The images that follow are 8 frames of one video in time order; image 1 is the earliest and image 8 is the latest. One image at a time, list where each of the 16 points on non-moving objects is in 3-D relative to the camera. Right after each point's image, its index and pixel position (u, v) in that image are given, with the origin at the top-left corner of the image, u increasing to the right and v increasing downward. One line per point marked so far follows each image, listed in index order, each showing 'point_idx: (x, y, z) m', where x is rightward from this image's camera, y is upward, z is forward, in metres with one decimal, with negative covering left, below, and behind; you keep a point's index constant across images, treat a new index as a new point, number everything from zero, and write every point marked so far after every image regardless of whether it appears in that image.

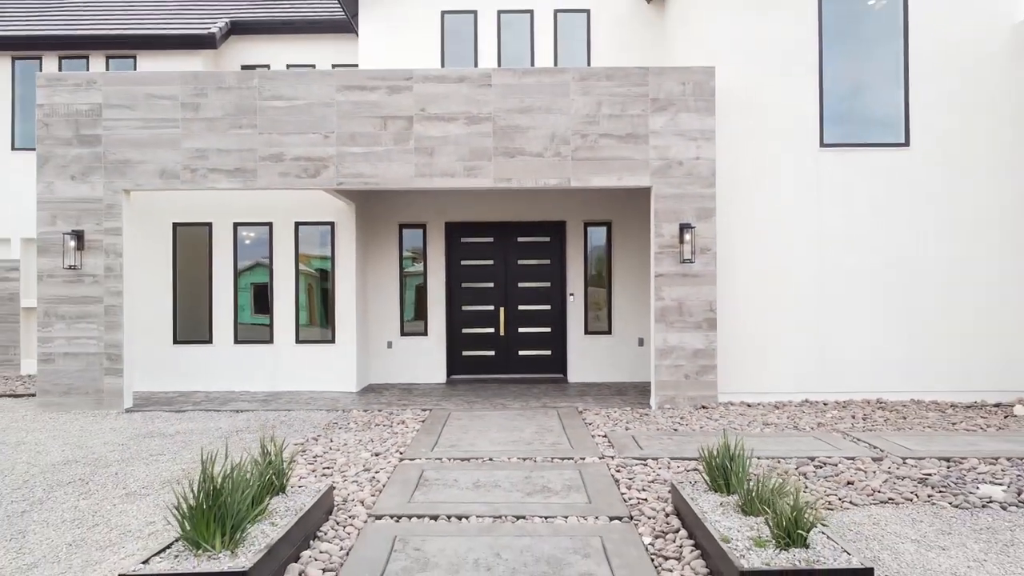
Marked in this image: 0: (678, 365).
0: (+1.2, -0.6, +7.1) m
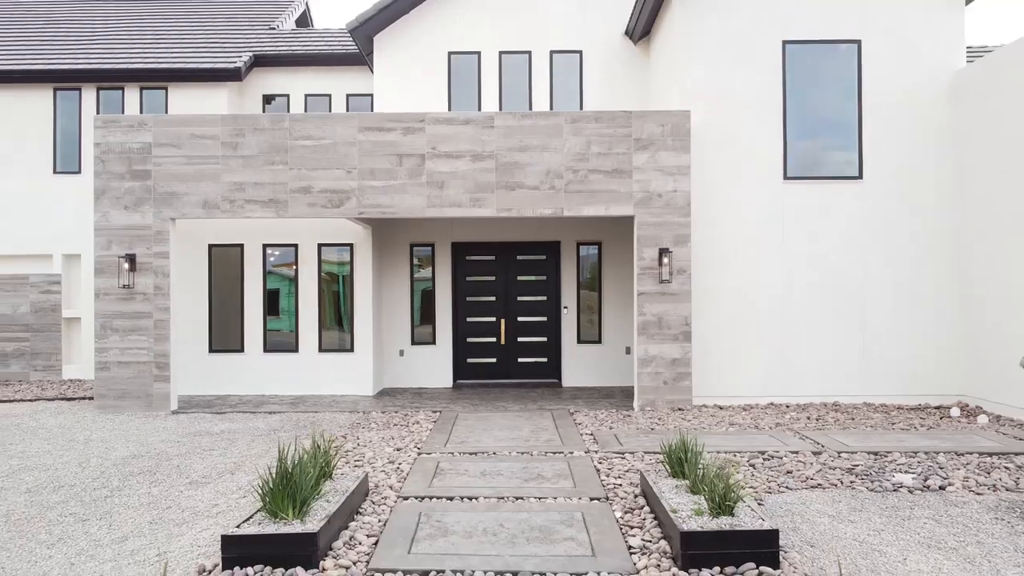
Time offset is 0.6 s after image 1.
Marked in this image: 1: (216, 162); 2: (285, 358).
0: (+1.2, -0.7, +8.1) m
1: (-2.6, +1.1, +8.2) m
2: (-2.2, -0.7, +9.3) m
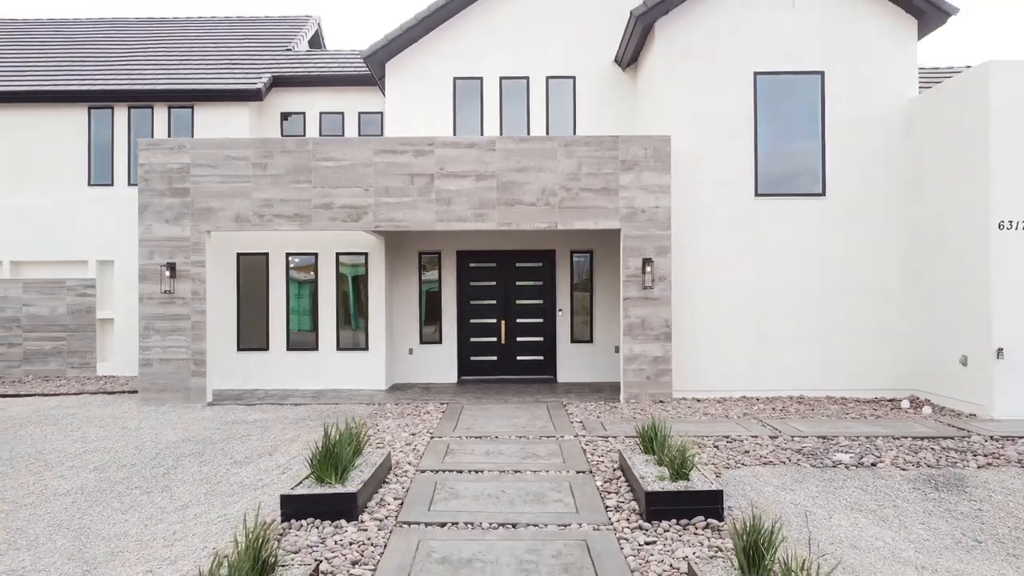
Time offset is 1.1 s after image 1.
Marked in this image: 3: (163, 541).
0: (+1.2, -0.8, +9.1) m
1: (-2.6, +1.0, +9.2) m
2: (-2.2, -0.7, +10.3) m
3: (-1.9, -1.4, +5.3) m
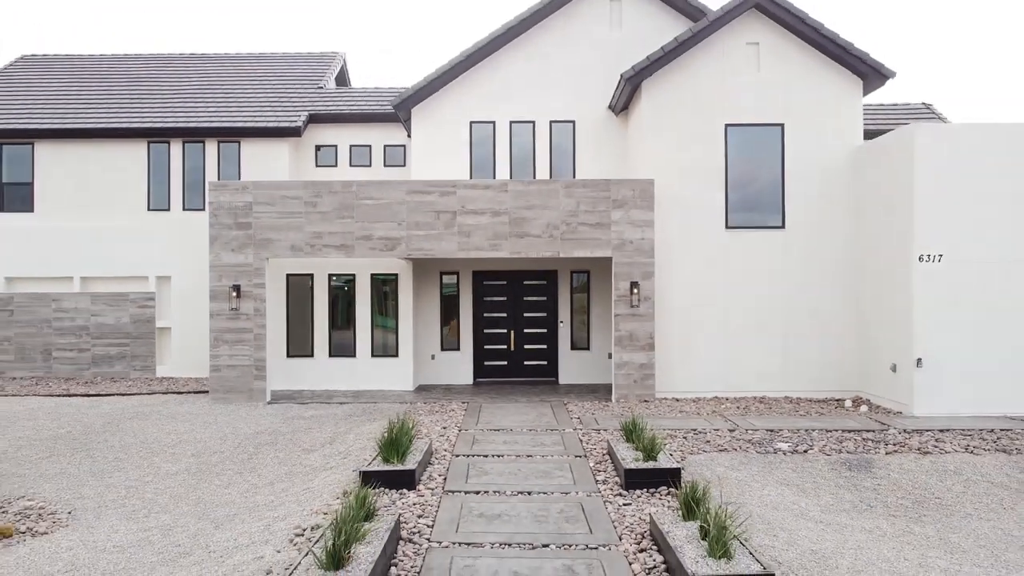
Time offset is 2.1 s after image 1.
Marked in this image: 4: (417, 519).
0: (+1.3, -1.0, +10.9) m
1: (-2.4, +0.8, +11.0) m
2: (-2.1, -0.9, +12.1) m
3: (-1.8, -1.6, +7.1) m
4: (-0.6, -1.4, +5.9) m
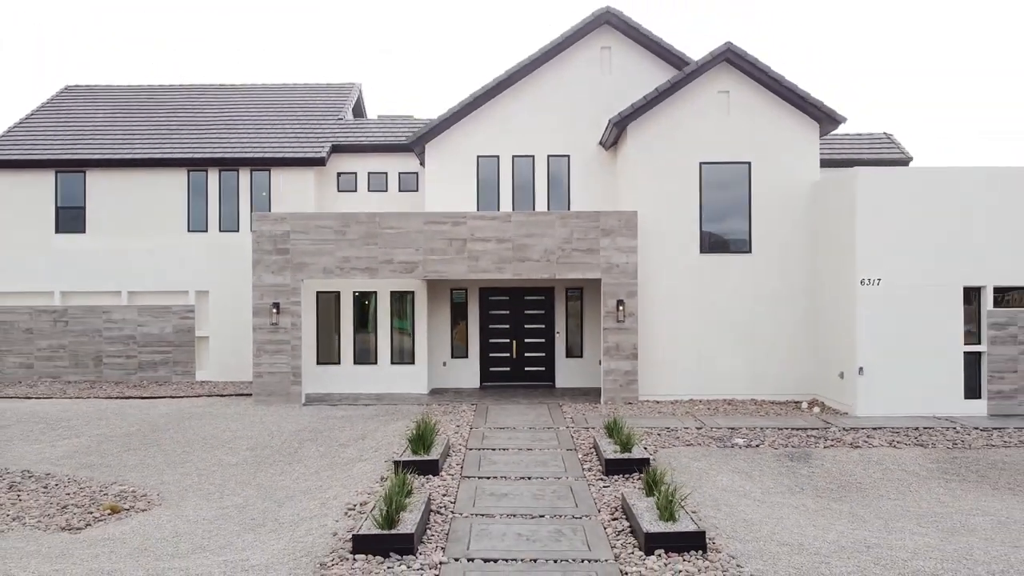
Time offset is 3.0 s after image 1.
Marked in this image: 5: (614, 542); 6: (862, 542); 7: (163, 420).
0: (+1.4, -1.2, +12.6) m
1: (-2.4, +0.6, +12.7) m
2: (-2.1, -1.2, +13.8) m
3: (-1.8, -1.8, +8.8) m
4: (-0.6, -1.7, +7.6) m
5: (+0.7, -1.7, +6.4) m
6: (+2.4, -1.7, +6.5) m
7: (-4.4, -1.7, +12.0) m
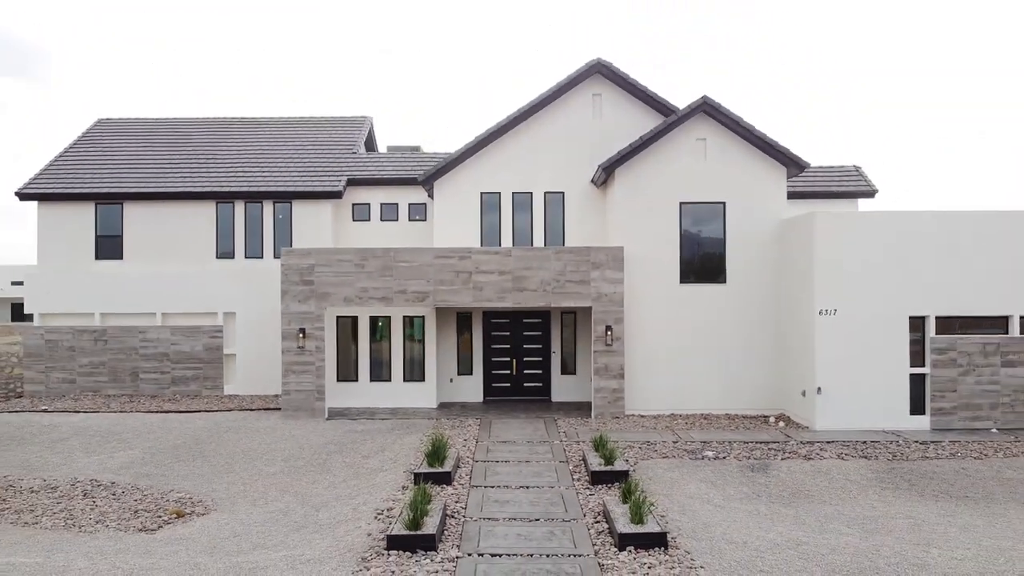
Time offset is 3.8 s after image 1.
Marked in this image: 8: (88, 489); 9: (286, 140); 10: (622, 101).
0: (+1.4, -1.6, +14.1) m
1: (-2.4, +0.2, +14.3) m
2: (-2.1, -1.6, +15.3) m
3: (-1.8, -2.3, +10.4) m
4: (-0.5, -2.1, +9.2) m
5: (+0.7, -2.1, +7.9) m
6: (+2.4, -2.1, +8.1) m
7: (-4.4, -2.1, +13.6) m
8: (-4.9, -2.3, +10.9) m
9: (-4.7, +3.1, +19.9) m
10: (+1.8, +3.1, +15.9) m
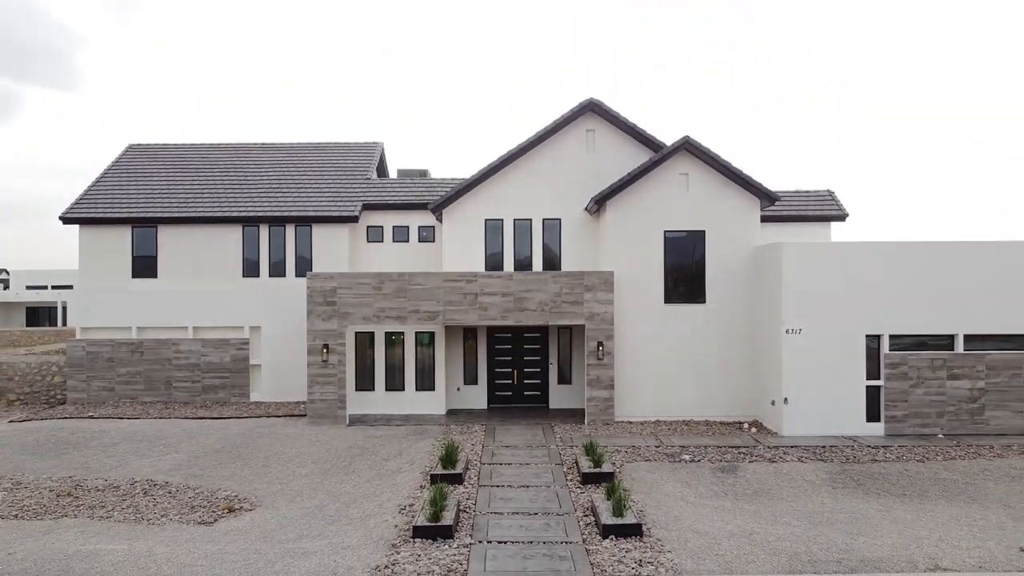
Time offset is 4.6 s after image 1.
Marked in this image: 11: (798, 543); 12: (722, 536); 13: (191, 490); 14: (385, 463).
0: (+1.4, -1.9, +15.8) m
1: (-2.4, -0.1, +15.9) m
2: (-2.0, -1.9, +17.0) m
3: (-1.7, -2.6, +12.0) m
4: (-0.5, -2.4, +10.8) m
5: (+0.7, -2.4, +9.6) m
6: (+2.4, -2.5, +9.7) m
7: (-4.4, -2.4, +15.2) m
8: (-4.8, -2.6, +12.6) m
9: (-4.7, +2.8, +21.6) m
10: (+1.9, +2.8, +17.6) m
11: (+2.8, -2.5, +9.2) m
12: (+2.1, -2.4, +9.4) m
13: (-4.2, -2.6, +12.5) m
14: (-1.8, -2.5, +13.5) m
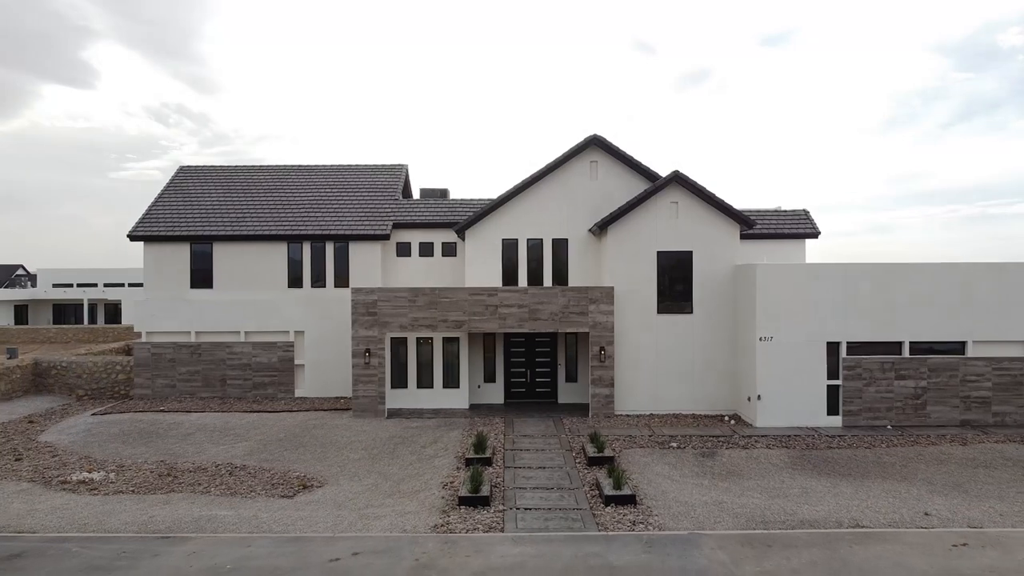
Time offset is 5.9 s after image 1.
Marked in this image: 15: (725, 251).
0: (+1.7, -2.2, +18.5) m
1: (-2.1, -0.4, +18.6) m
2: (-1.8, -2.1, +19.7) m
3: (-1.5, -2.9, +14.7) m
4: (-0.2, -2.7, +13.5) m
5: (+1.0, -2.8, +12.3) m
6: (+2.7, -2.8, +12.4) m
7: (-4.1, -2.7, +17.9) m
8: (-4.6, -2.9, +15.3) m
9: (-4.4, +2.6, +24.3) m
10: (+2.2, +2.6, +20.3) m
11: (+3.1, -2.8, +11.9) m
12: (+2.4, -2.8, +12.1) m
13: (-3.9, -2.9, +15.2) m
14: (-1.5, -2.8, +16.3) m
15: (+4.2, +0.7, +18.8) m
